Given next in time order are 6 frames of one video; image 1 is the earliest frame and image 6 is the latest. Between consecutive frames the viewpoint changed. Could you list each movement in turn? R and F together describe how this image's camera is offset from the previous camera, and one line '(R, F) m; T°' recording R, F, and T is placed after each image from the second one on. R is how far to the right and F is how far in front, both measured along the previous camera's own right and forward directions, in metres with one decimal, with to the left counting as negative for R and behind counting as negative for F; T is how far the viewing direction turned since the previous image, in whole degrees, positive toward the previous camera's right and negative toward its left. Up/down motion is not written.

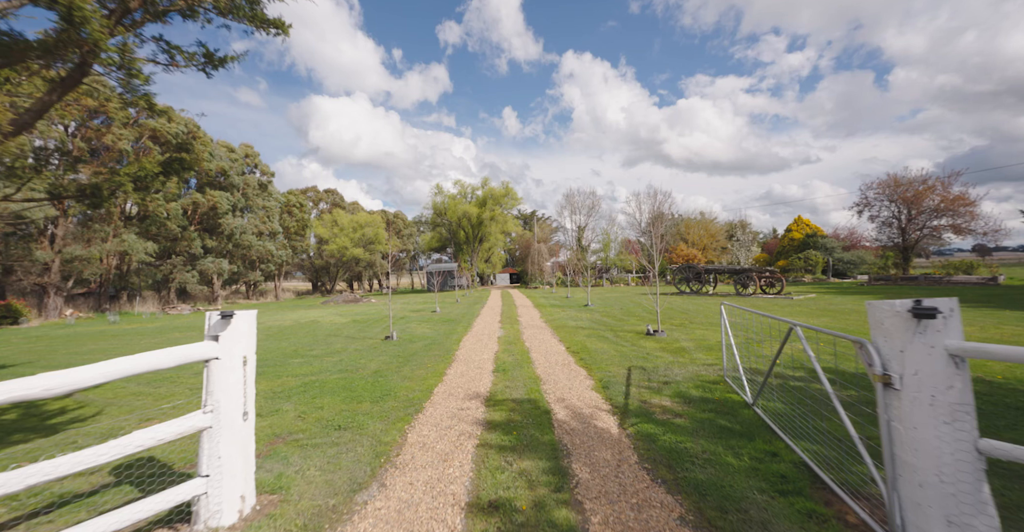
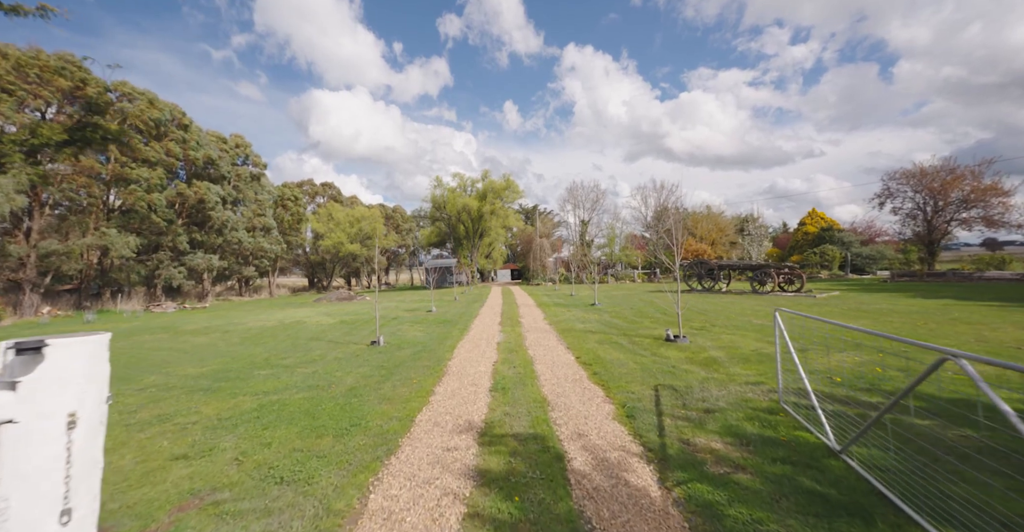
(0.0, +1.2) m; 0°
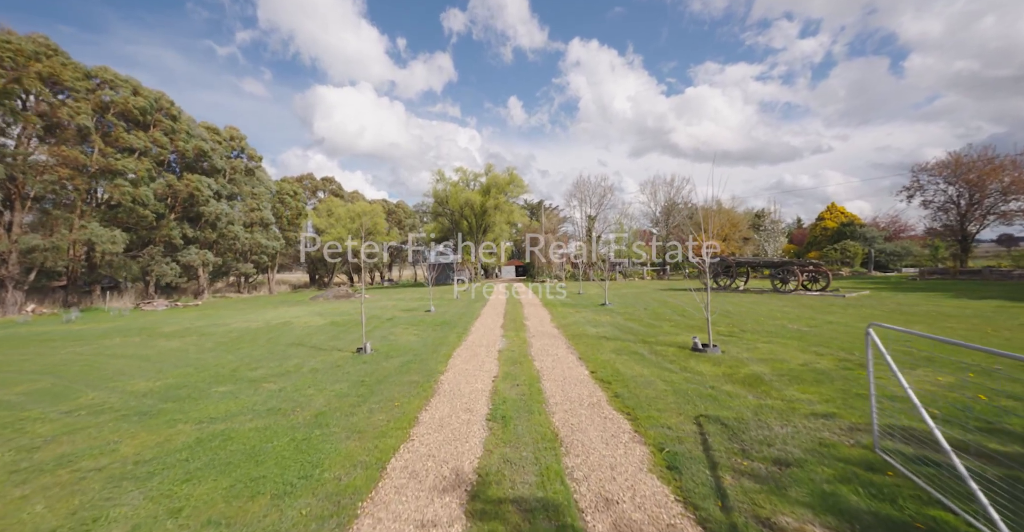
(0.0, +1.1) m; -1°
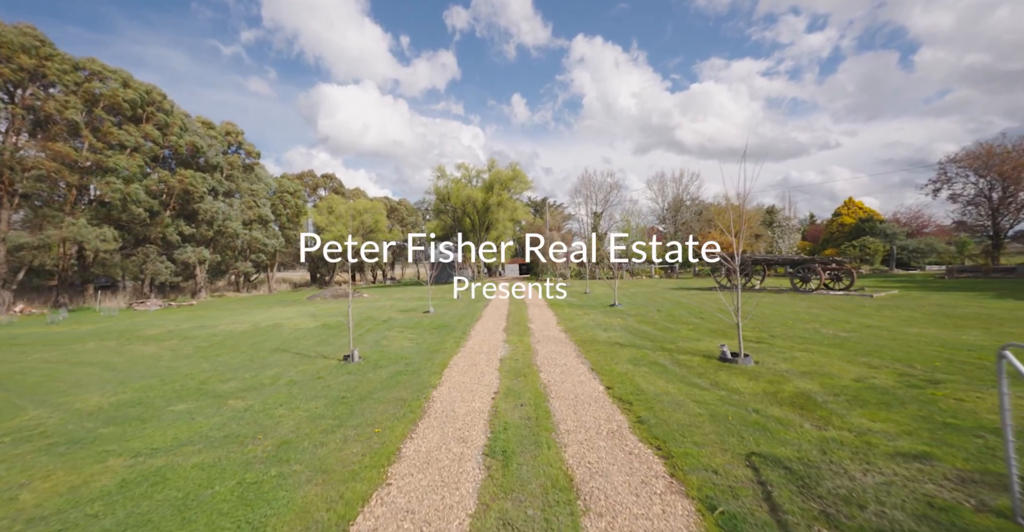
(0.0, +0.9) m; -1°
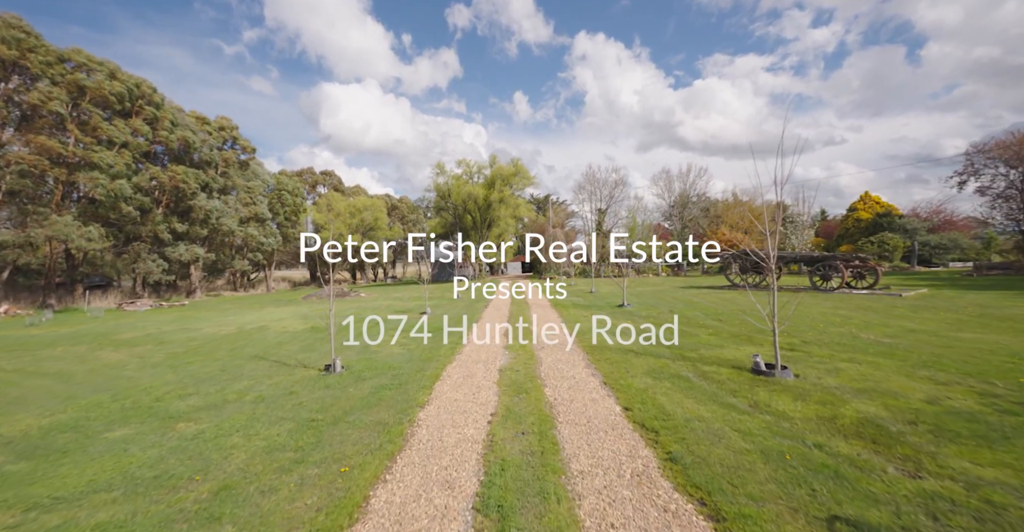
(0.0, +0.9) m; 0°
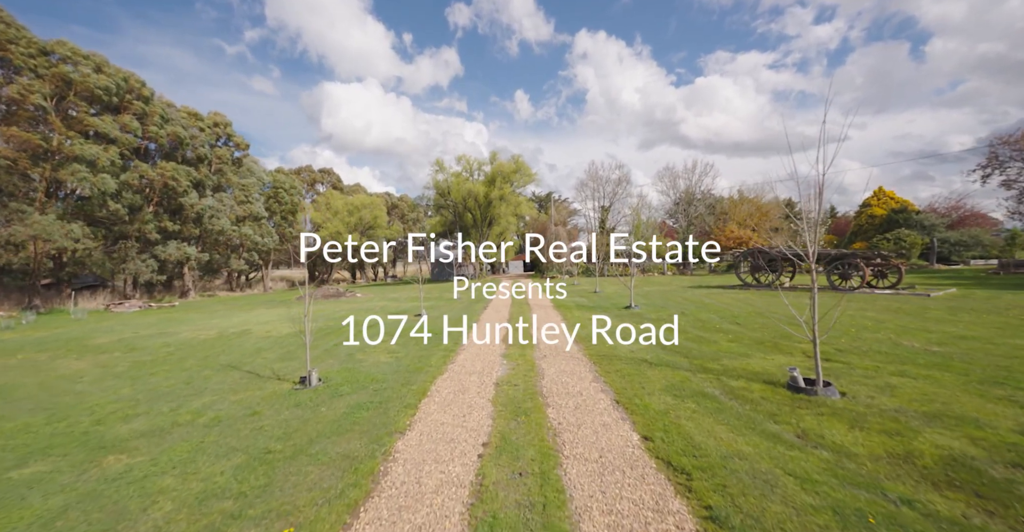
(+0.1, +0.8) m; 0°
